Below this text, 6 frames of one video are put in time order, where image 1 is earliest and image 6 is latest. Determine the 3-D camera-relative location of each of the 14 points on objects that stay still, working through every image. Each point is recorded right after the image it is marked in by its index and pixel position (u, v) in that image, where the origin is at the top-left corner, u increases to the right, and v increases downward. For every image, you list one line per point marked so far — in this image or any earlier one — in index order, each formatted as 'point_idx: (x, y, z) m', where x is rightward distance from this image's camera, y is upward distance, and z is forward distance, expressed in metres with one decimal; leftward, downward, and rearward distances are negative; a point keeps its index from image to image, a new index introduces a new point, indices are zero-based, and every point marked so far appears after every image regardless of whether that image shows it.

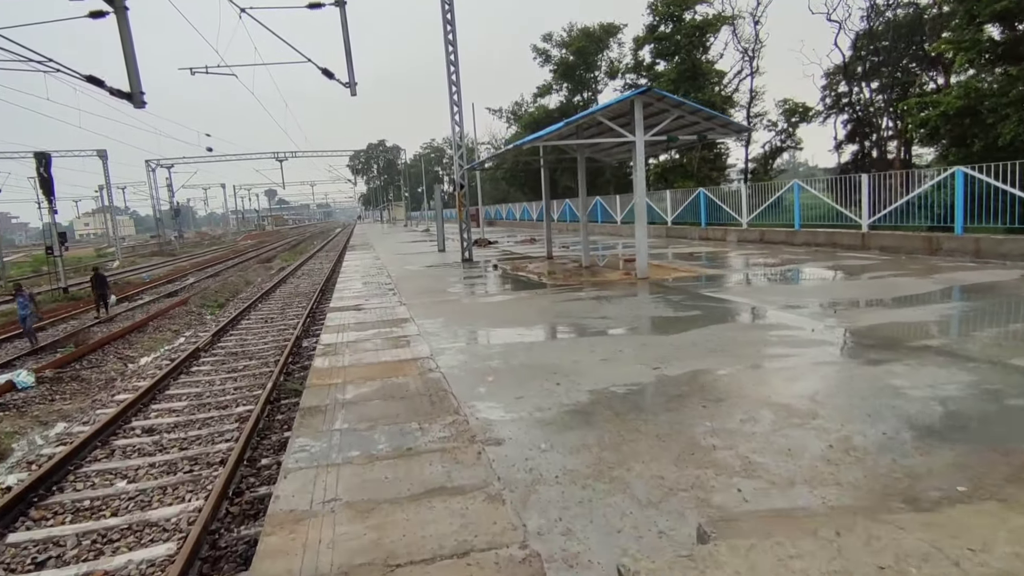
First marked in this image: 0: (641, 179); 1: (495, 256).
0: (+2.1, +1.8, +9.5) m
1: (-0.5, +0.9, +17.5) m
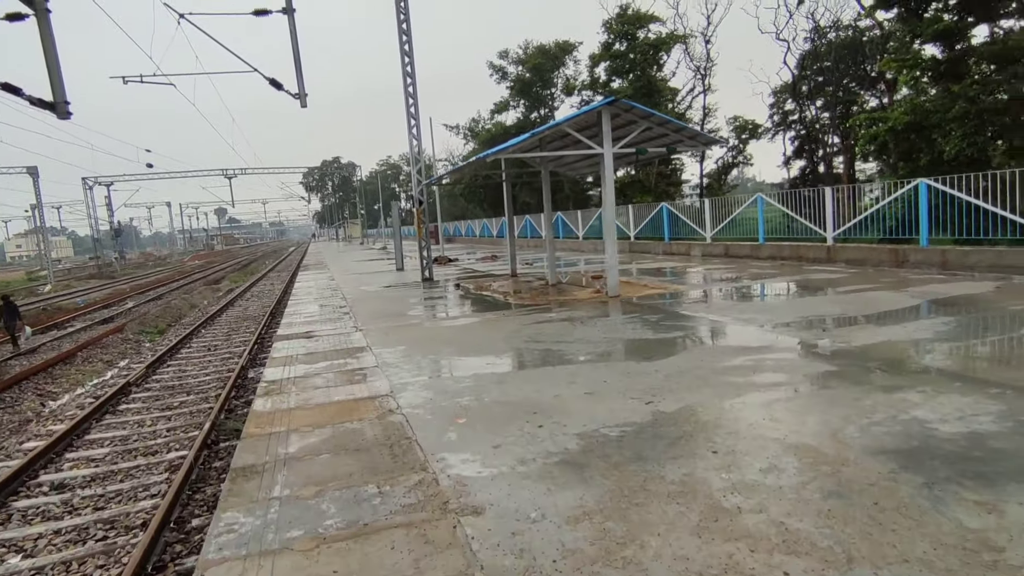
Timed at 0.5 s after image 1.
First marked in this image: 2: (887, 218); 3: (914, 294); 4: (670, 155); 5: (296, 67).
0: (+1.5, +1.5, +9.1) m
1: (-1.6, +0.4, +16.9) m
2: (+7.1, +1.3, +11.0) m
3: (+5.5, -0.1, +8.0) m
4: (+2.6, +2.2, +9.7) m
5: (-4.8, +4.9, +13.0) m
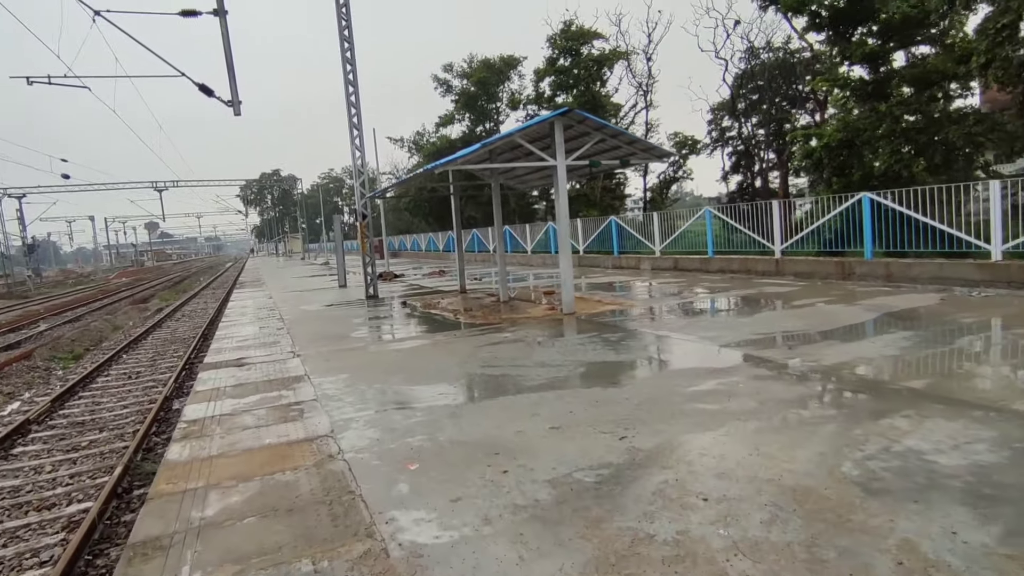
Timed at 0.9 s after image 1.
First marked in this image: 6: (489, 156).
0: (+0.8, +1.2, +8.8) m
1: (-3.0, -0.1, +16.2) m
2: (+6.1, +1.1, +11.2) m
3: (+4.8, -0.3, +8.0) m
4: (+1.8, +1.9, +9.5) m
5: (-5.9, +4.5, +12.2) m
6: (-0.4, +2.4, +10.5) m
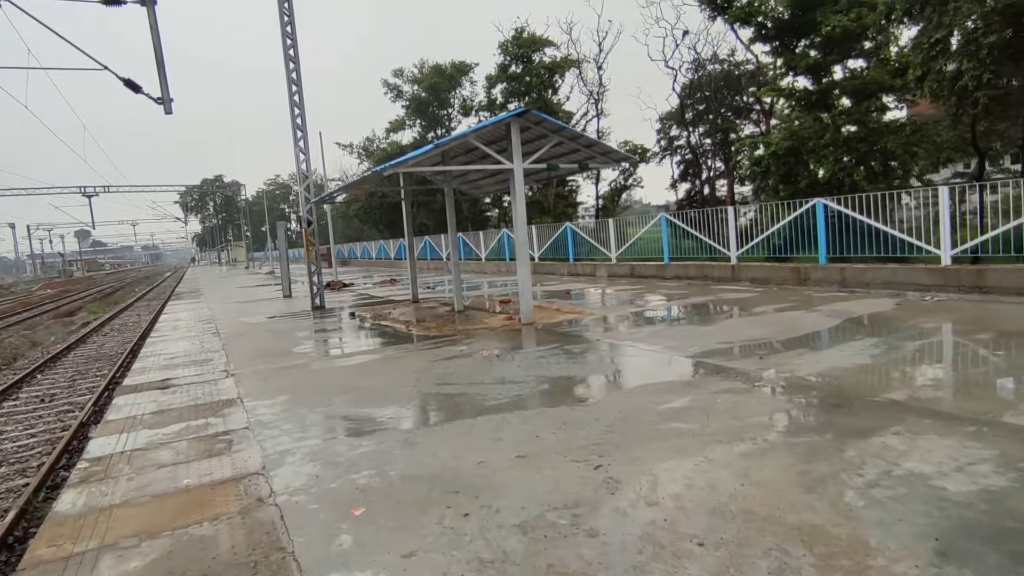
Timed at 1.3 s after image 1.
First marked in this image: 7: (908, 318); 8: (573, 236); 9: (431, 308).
0: (+0.1, +1.1, +8.4) m
1: (-4.3, -0.3, +15.5) m
2: (+5.3, +1.0, +11.3) m
3: (+4.2, -0.3, +7.9) m
4: (+1.1, +1.8, +9.2) m
5: (-6.9, +4.3, +11.4) m
6: (-1.2, +2.2, +10.0) m
7: (+4.8, -0.4, +7.1) m
8: (+1.9, +1.6, +17.8) m
9: (-1.6, -0.4, +11.5) m
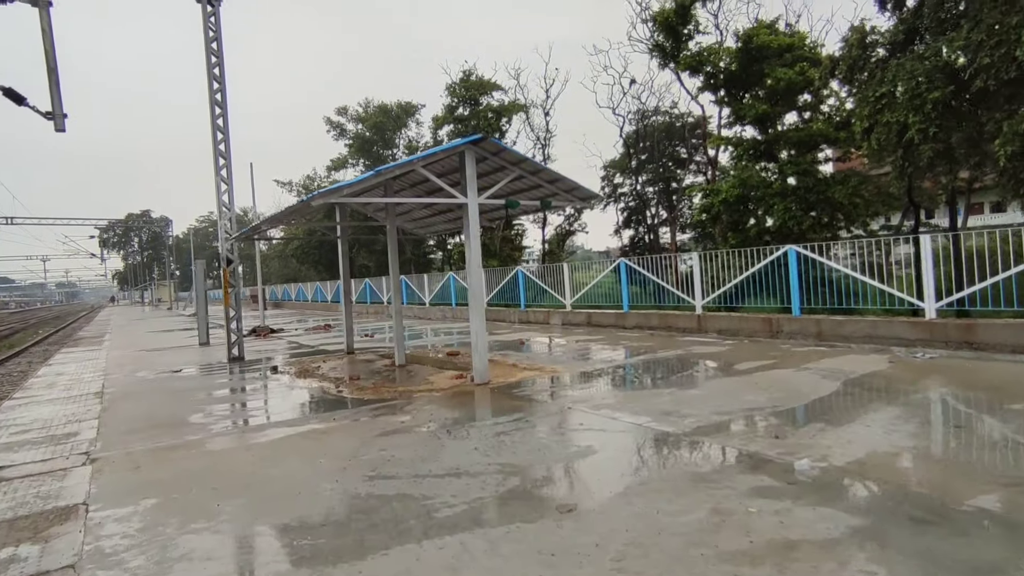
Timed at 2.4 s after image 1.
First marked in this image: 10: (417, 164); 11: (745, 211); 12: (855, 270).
0: (-0.5, +0.4, +7.3) m
1: (-5.5, -1.4, +13.8) m
2: (+4.4, +0.1, +10.6) m
3: (+3.7, -1.0, +7.1) m
4: (+0.4, +1.1, +8.2) m
5: (-7.7, +3.5, +9.7) m
6: (-1.9, +1.5, +8.8) m
7: (+4.3, -1.0, +6.3) m
8: (+0.4, +0.2, +16.8) m
9: (-2.5, -1.3, +10.0) m
10: (-1.2, +1.6, +7.2) m
11: (+7.6, +2.5, +19.0) m
12: (+5.3, +0.3, +9.1) m
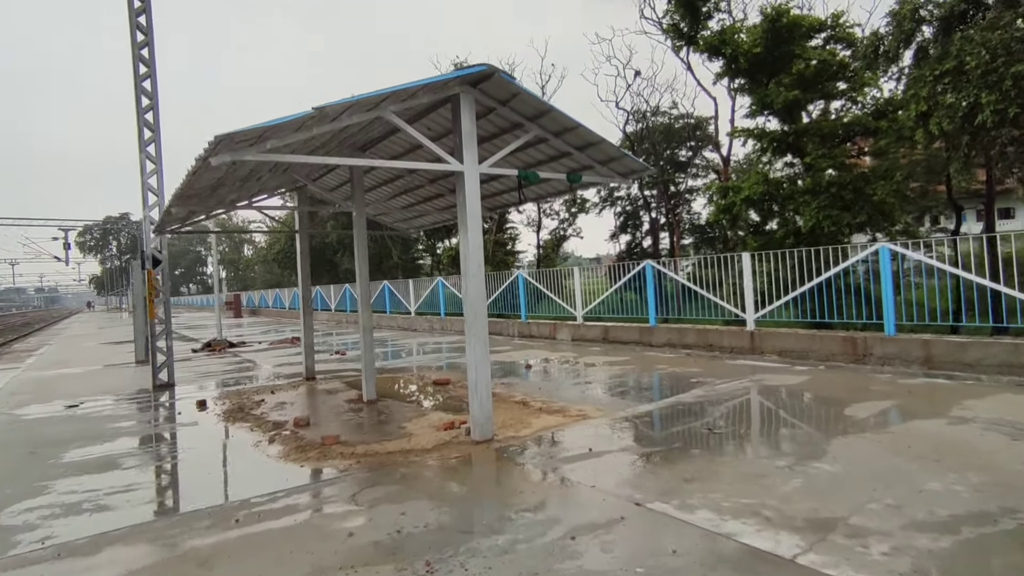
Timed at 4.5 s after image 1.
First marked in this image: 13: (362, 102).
0: (-0.3, +0.4, +4.9) m
1: (-5.5, -1.6, +11.3) m
2: (+4.5, -0.1, +8.3) m
3: (+3.8, -1.1, +4.8) m
4: (+0.5, +1.0, +5.8) m
5: (-7.6, +3.4, +7.3) m
6: (-1.8, +1.4, +6.5) m
7: (+4.5, -1.1, +4.0) m
8: (+0.3, 0.0, +14.4) m
9: (-2.4, -1.4, +7.6) m
10: (-1.0, +1.5, +4.9) m
11: (+7.6, +2.3, +16.8) m
12: (+5.4, +0.2, +6.8) m
13: (-1.2, +1.4, +4.6) m
